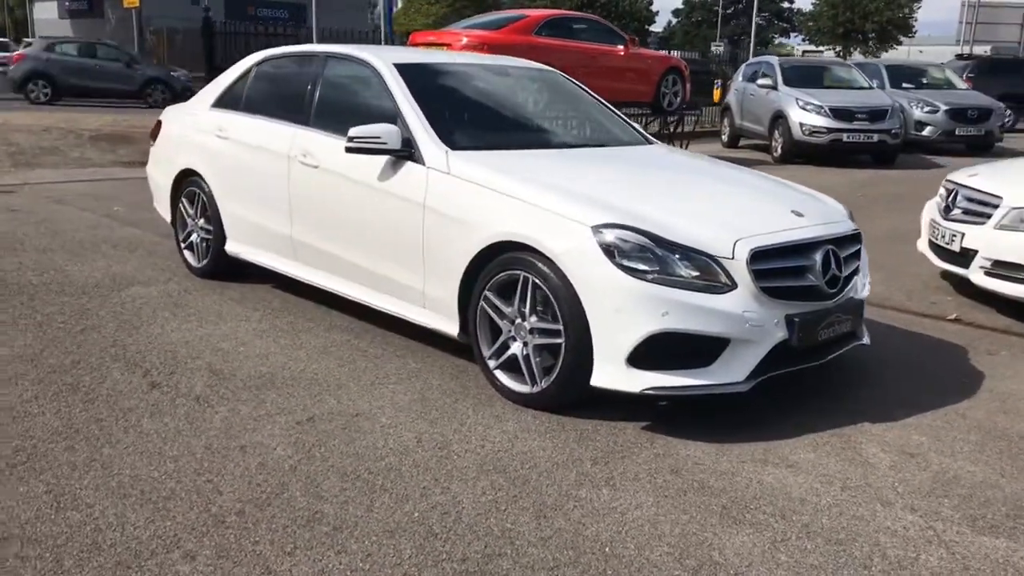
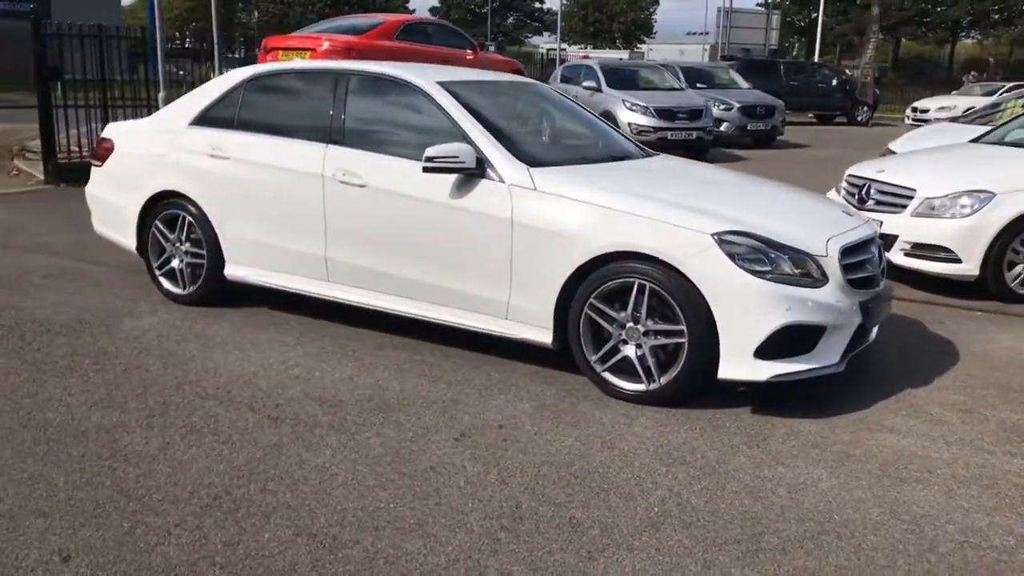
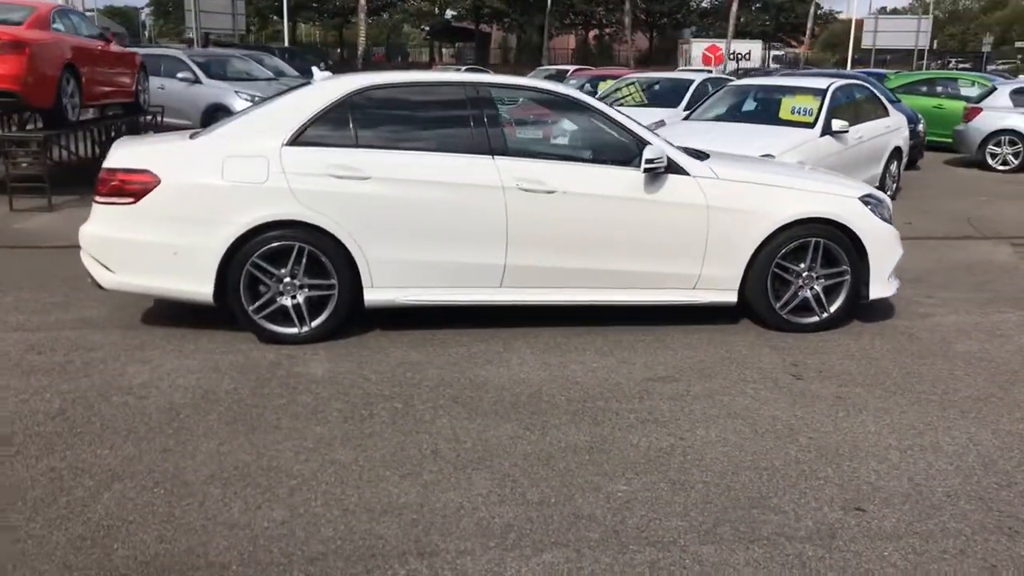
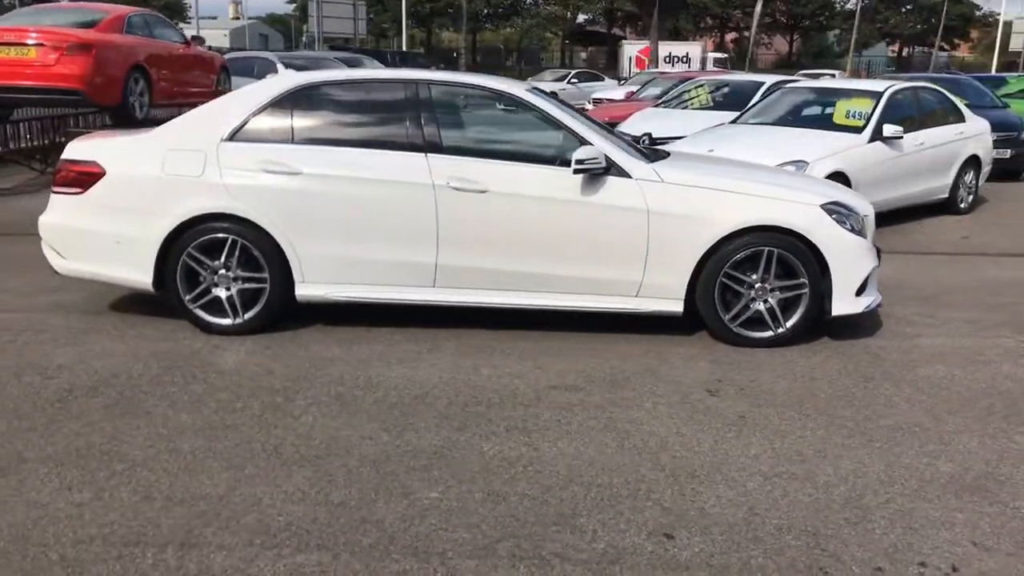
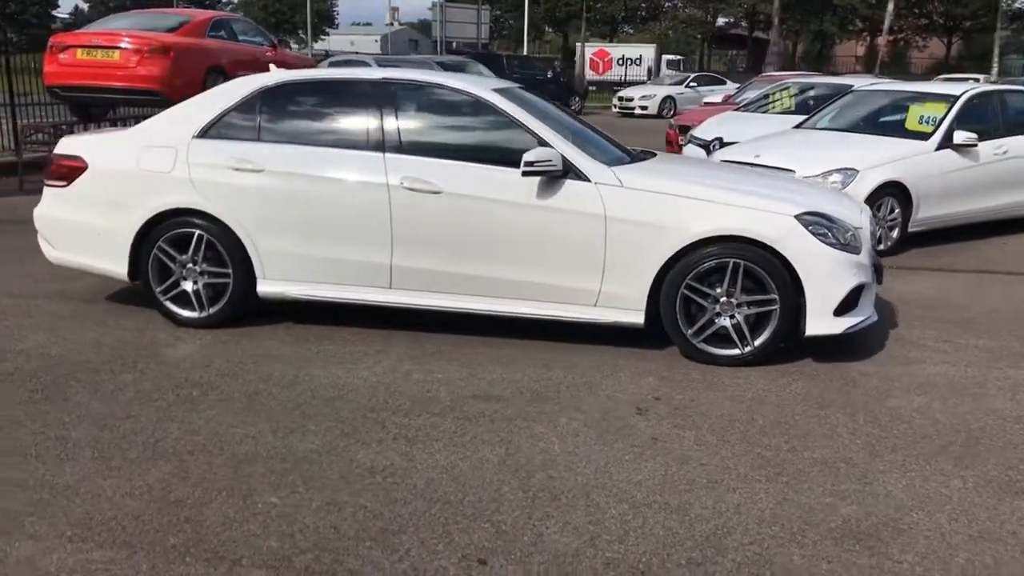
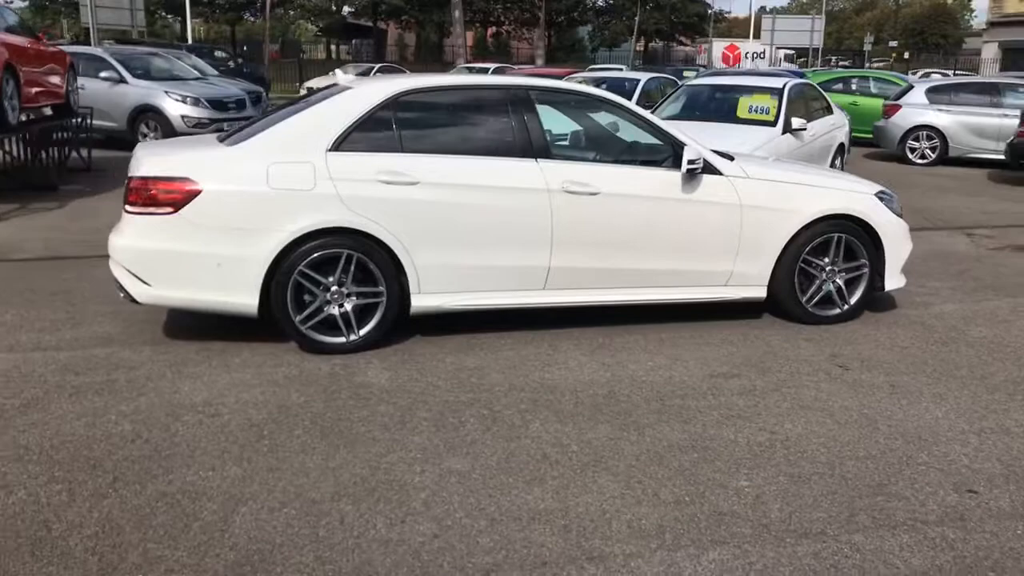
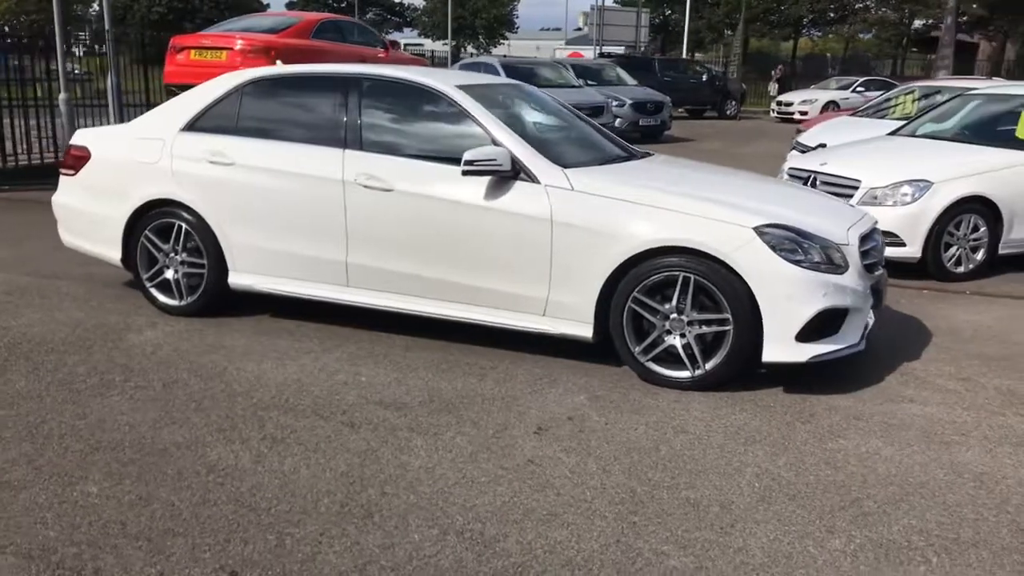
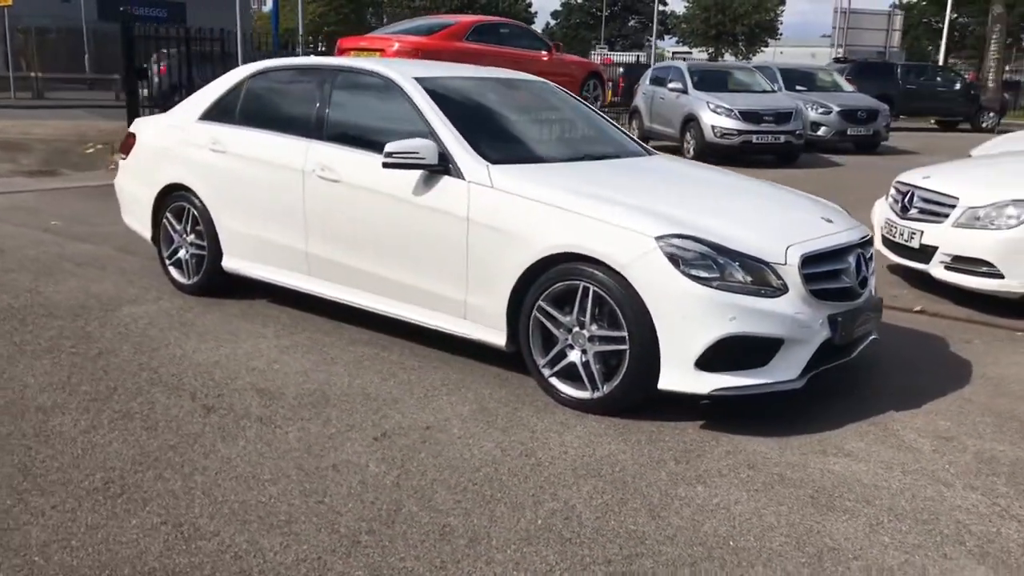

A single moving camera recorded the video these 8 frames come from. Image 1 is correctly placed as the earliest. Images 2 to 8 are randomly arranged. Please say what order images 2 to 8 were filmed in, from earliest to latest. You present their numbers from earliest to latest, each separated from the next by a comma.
8, 2, 7, 5, 4, 3, 6
